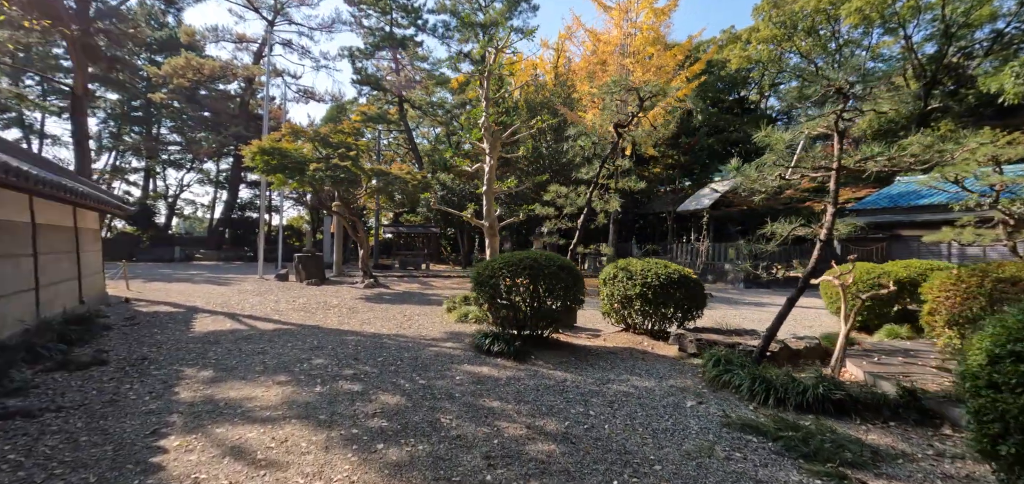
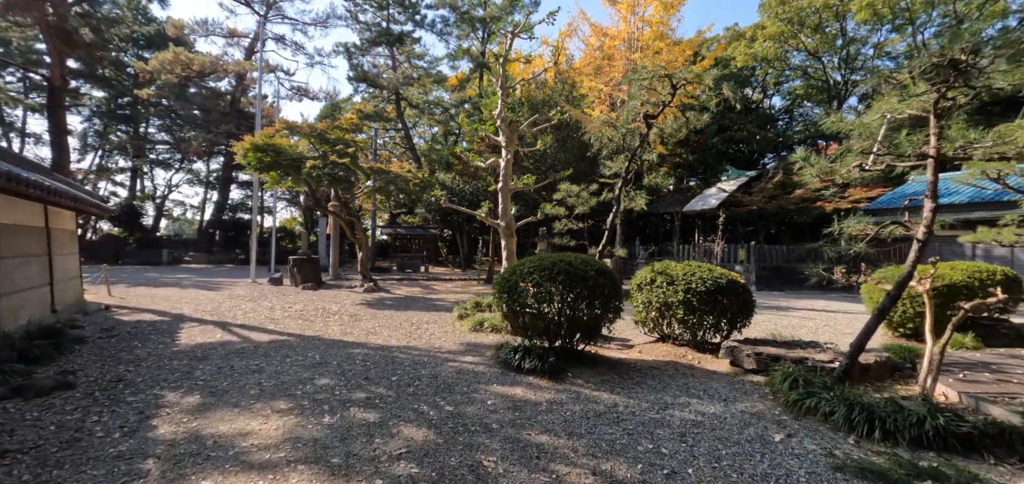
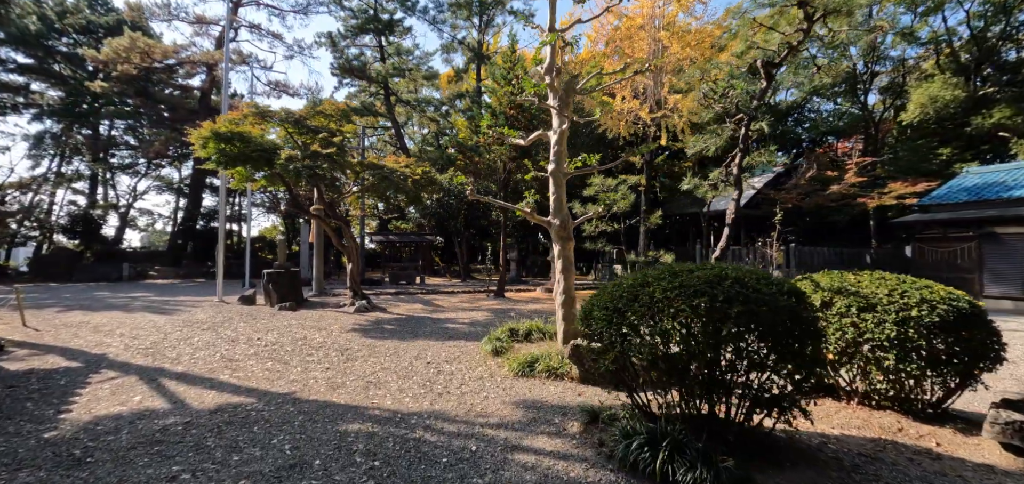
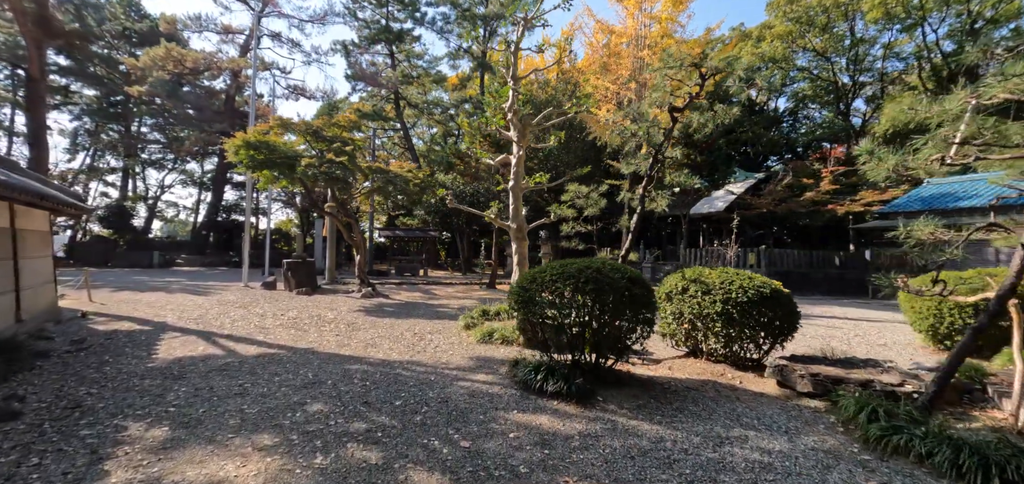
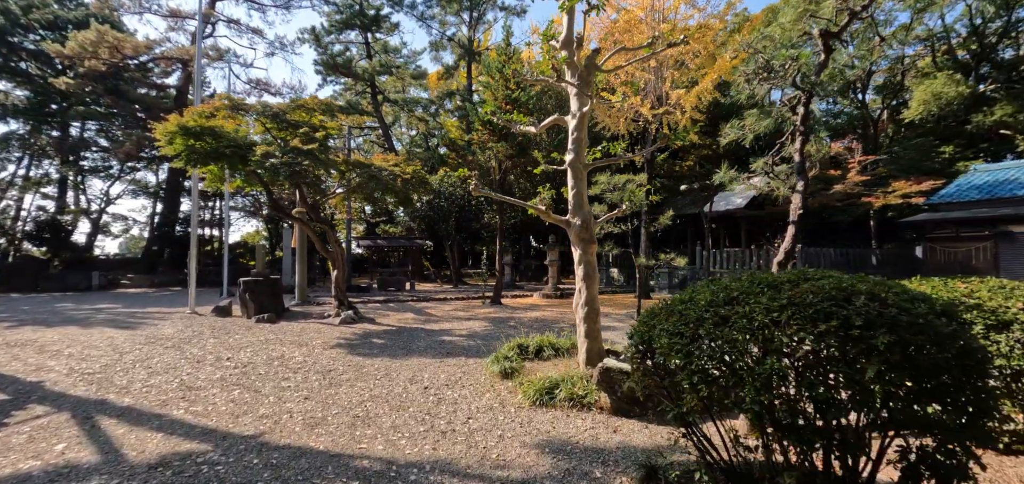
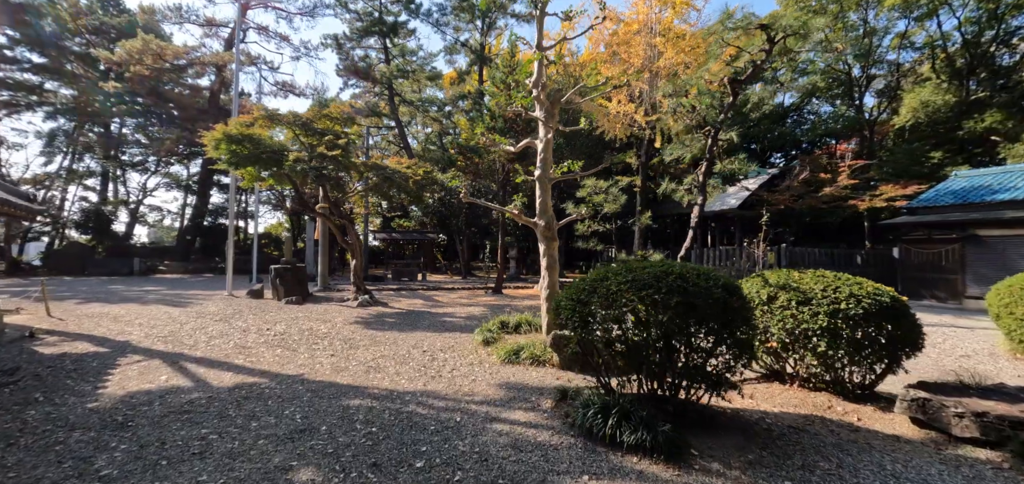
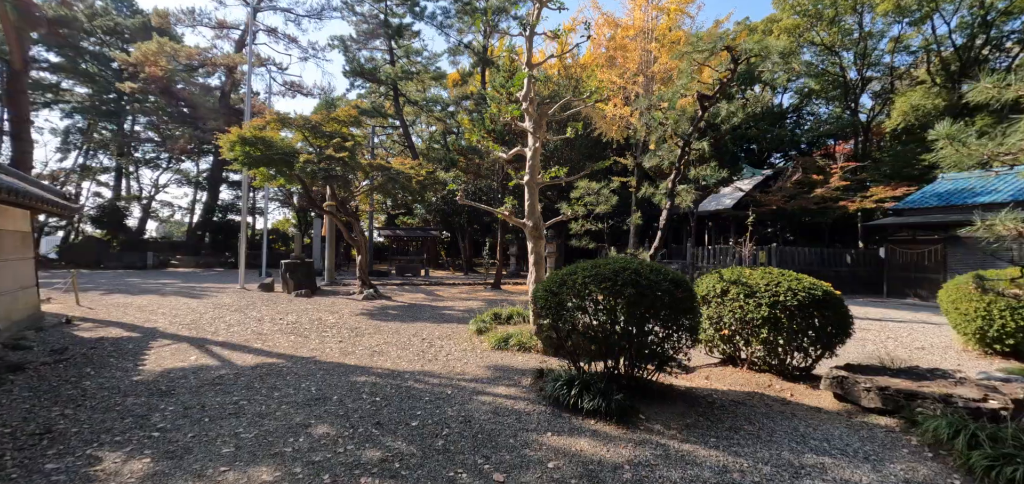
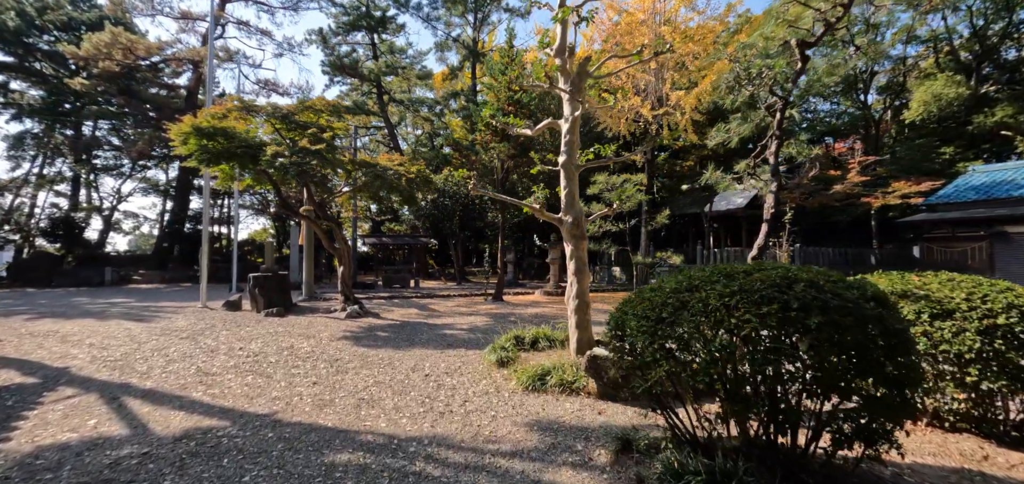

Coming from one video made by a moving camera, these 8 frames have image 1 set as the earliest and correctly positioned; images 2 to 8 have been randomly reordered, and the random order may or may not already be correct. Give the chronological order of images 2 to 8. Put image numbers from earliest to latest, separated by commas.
2, 4, 7, 6, 3, 8, 5
